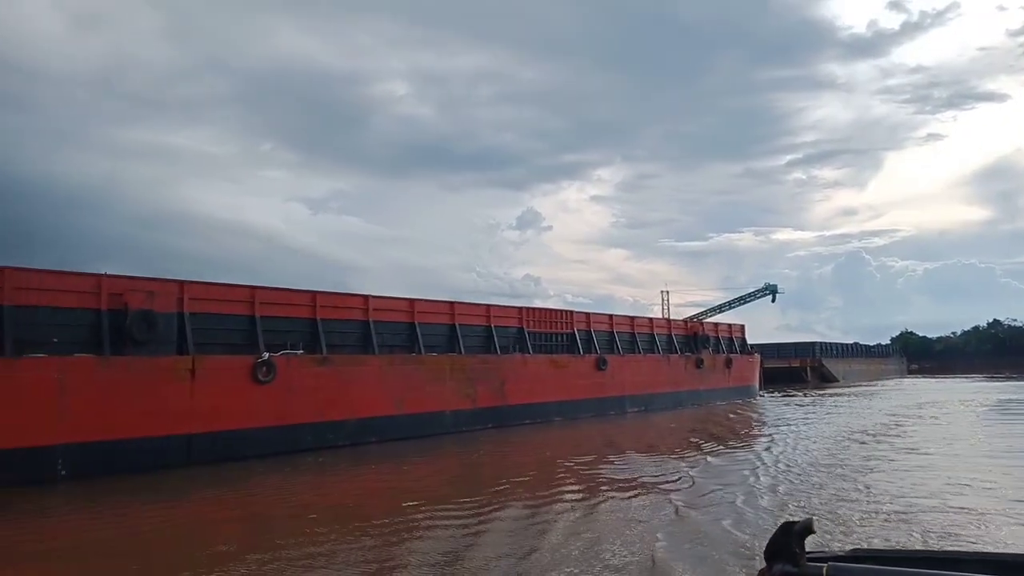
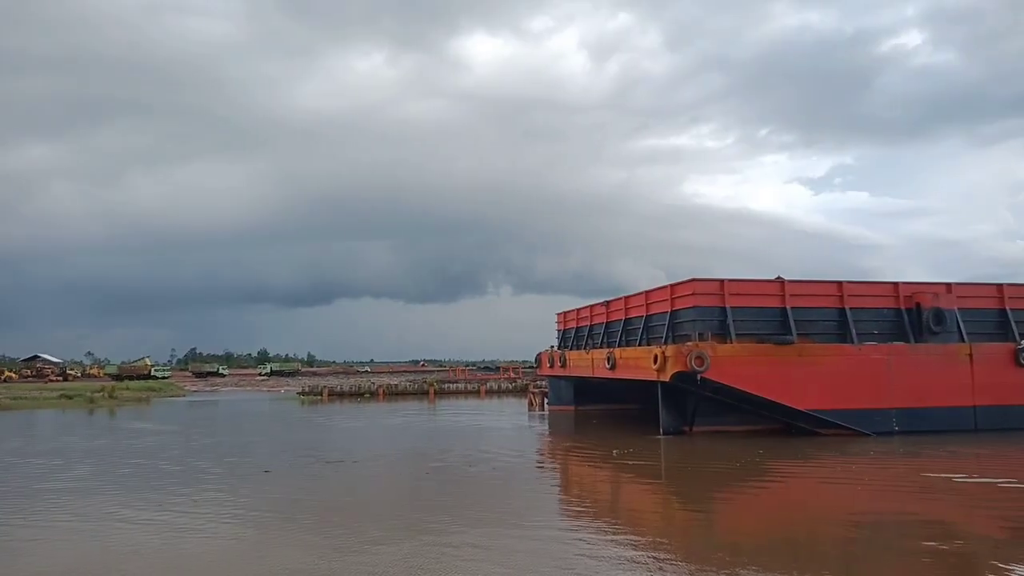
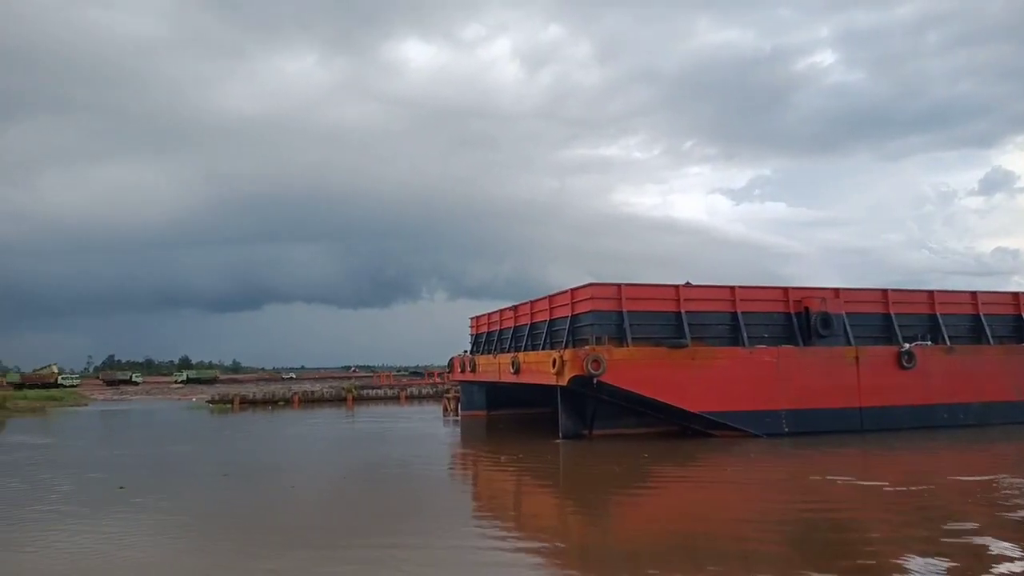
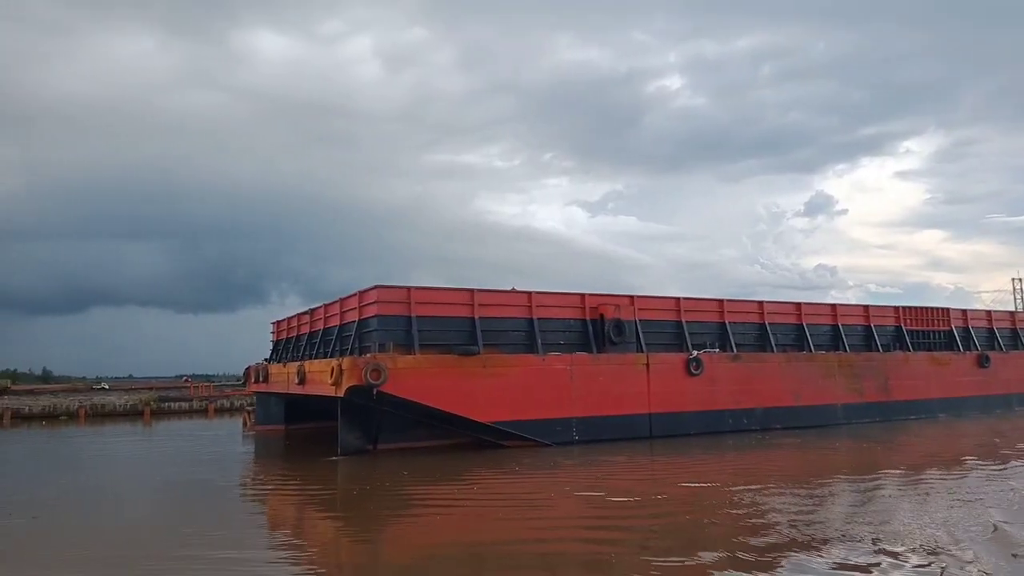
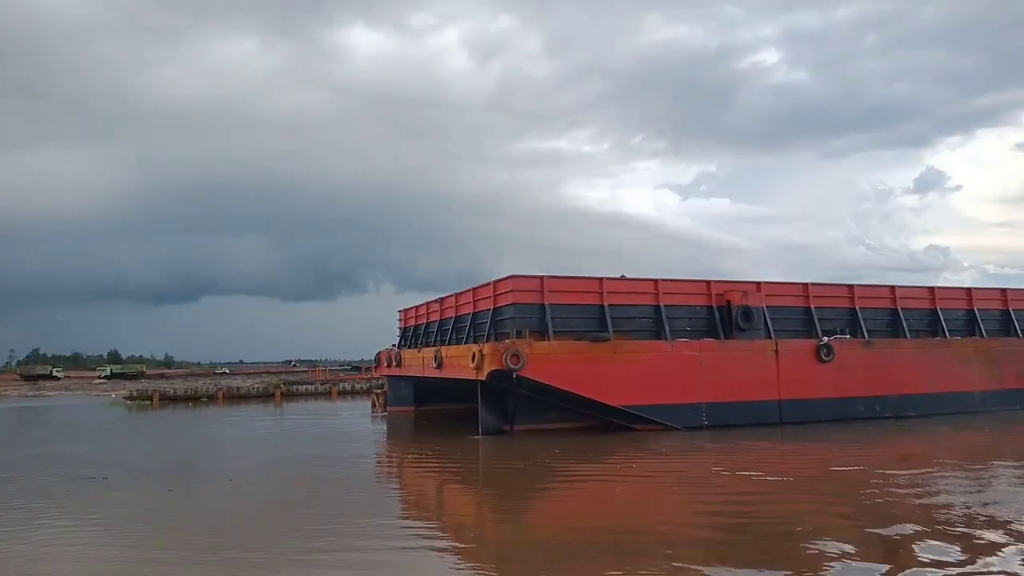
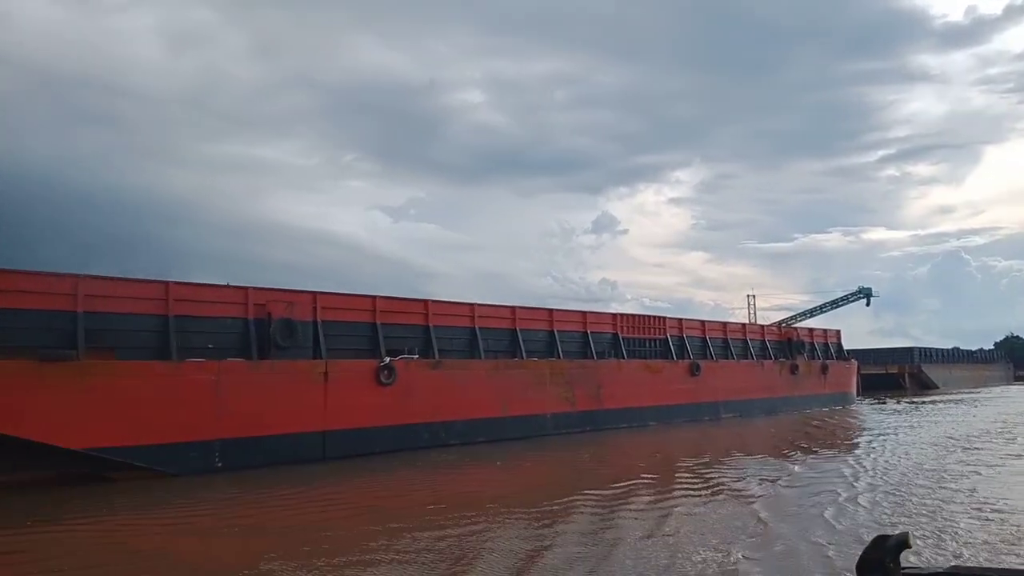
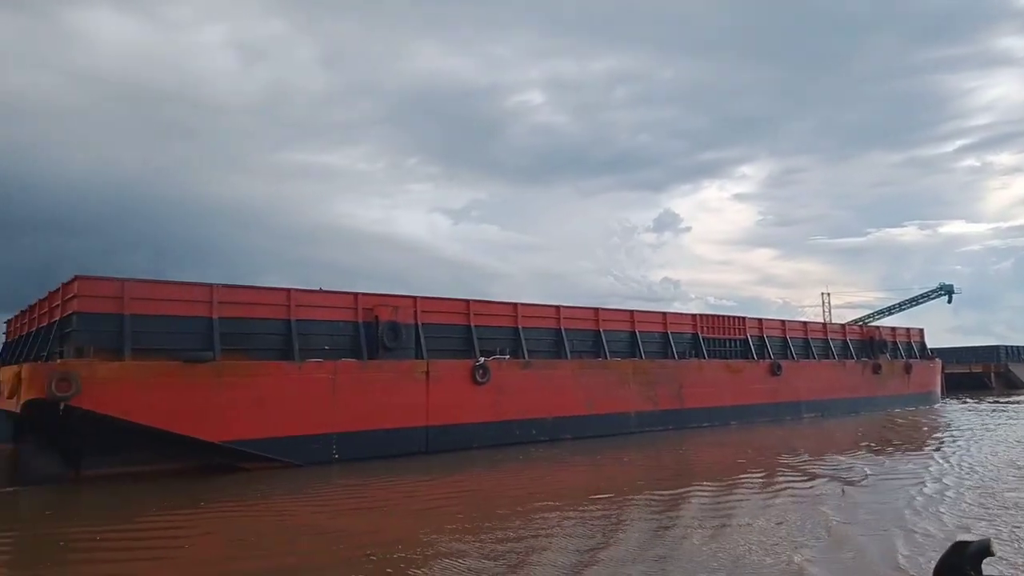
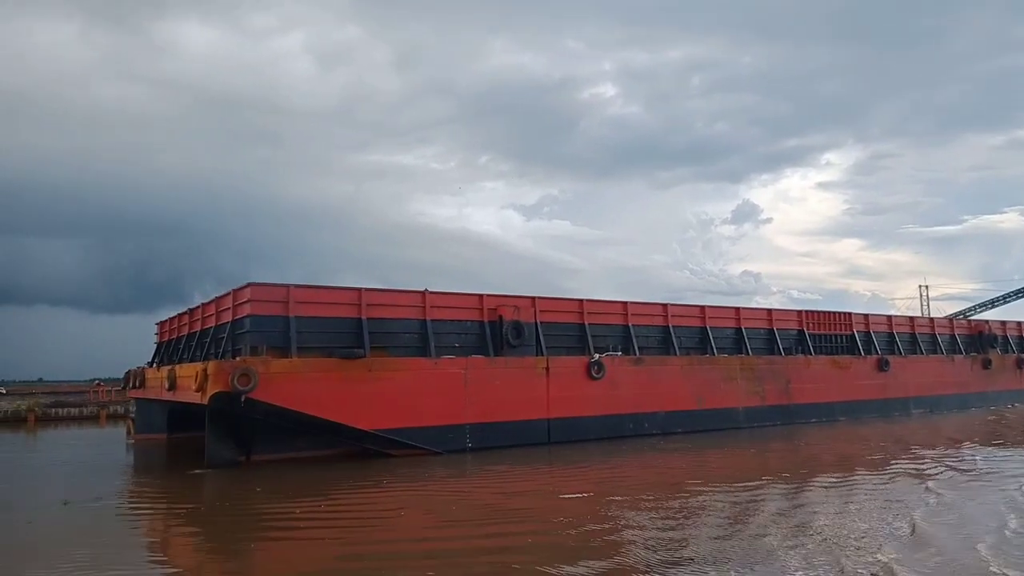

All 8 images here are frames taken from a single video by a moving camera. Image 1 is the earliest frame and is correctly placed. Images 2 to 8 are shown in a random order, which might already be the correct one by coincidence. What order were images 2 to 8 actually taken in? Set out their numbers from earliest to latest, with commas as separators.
6, 7, 8, 4, 5, 3, 2
